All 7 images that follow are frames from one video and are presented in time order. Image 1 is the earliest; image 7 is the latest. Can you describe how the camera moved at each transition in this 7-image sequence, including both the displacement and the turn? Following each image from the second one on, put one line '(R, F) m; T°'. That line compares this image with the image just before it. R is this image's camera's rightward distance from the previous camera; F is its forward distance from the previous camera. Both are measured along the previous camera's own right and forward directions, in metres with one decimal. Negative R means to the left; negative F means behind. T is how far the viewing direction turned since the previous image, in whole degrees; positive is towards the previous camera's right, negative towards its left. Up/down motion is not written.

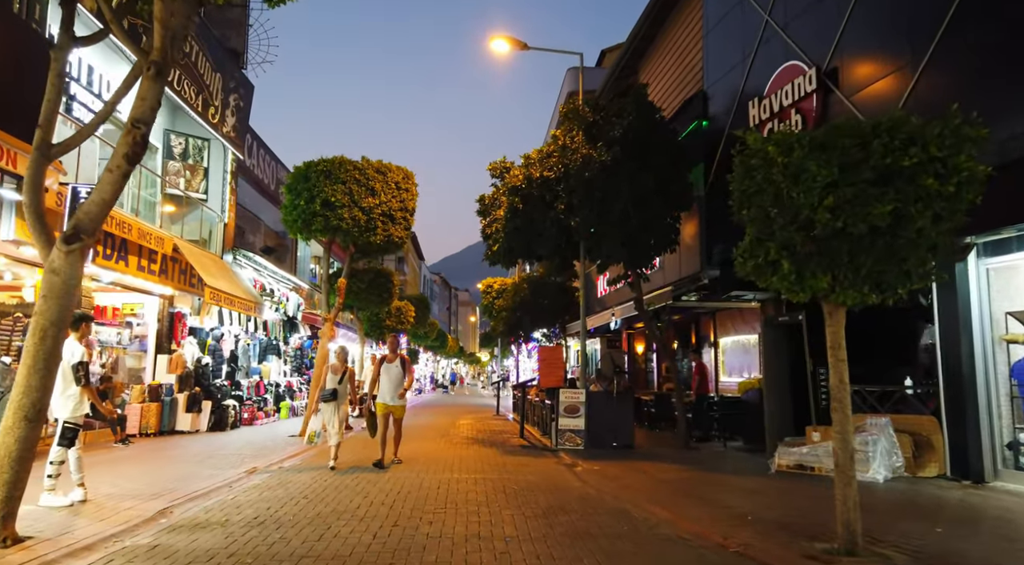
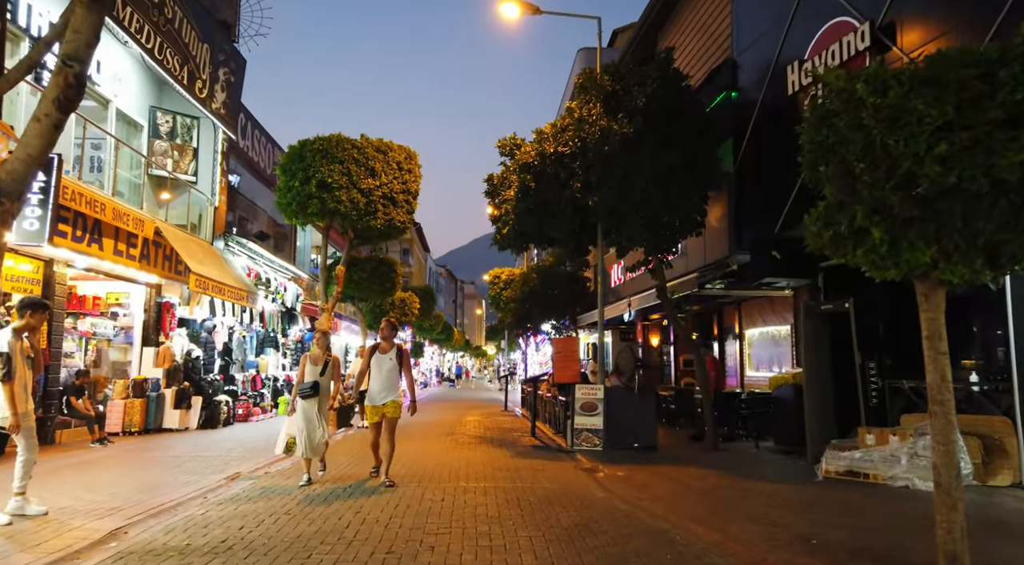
(-0.1, +1.2) m; -1°
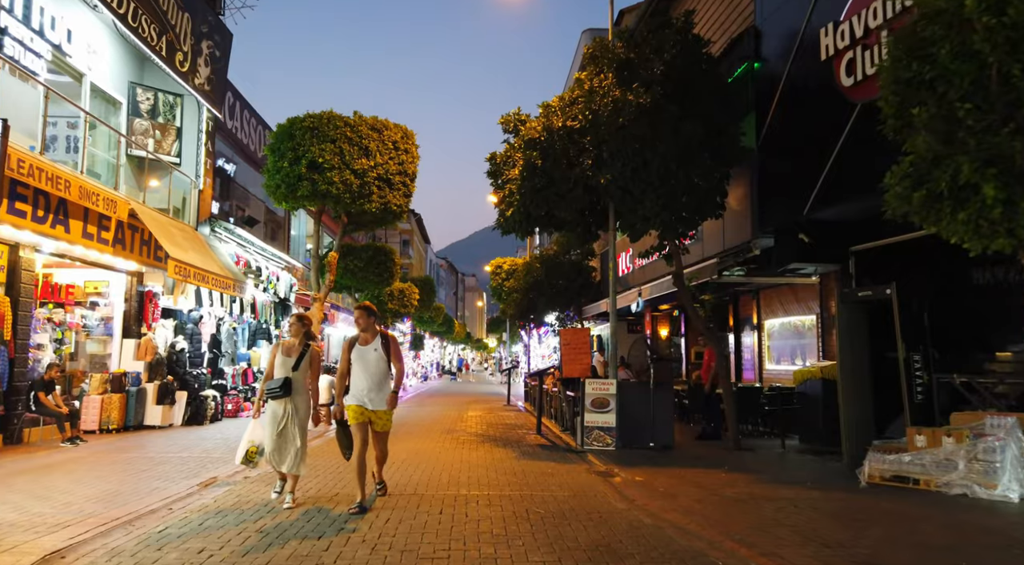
(-0.1, +1.0) m; 0°
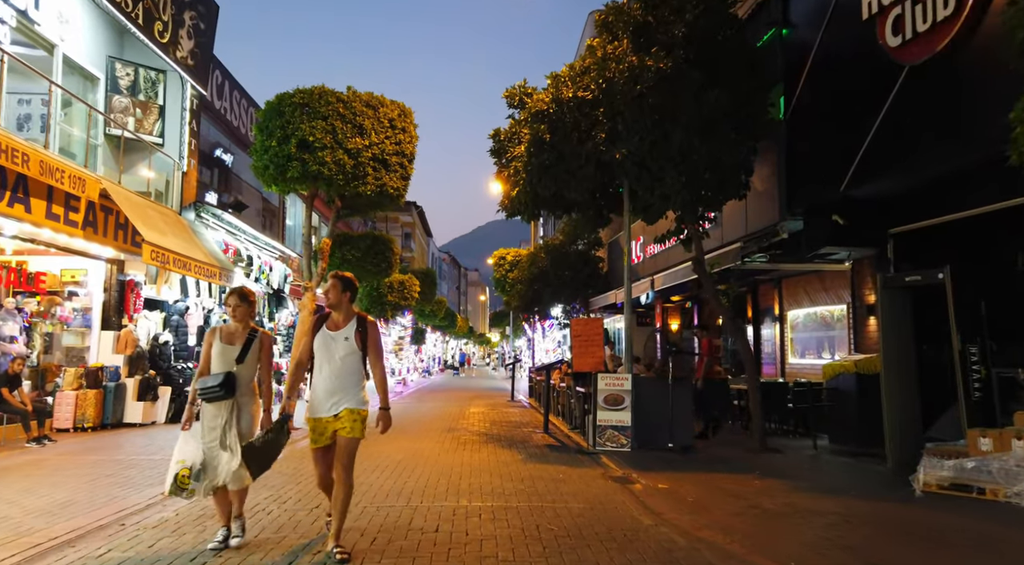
(0.0, +1.0) m; 0°
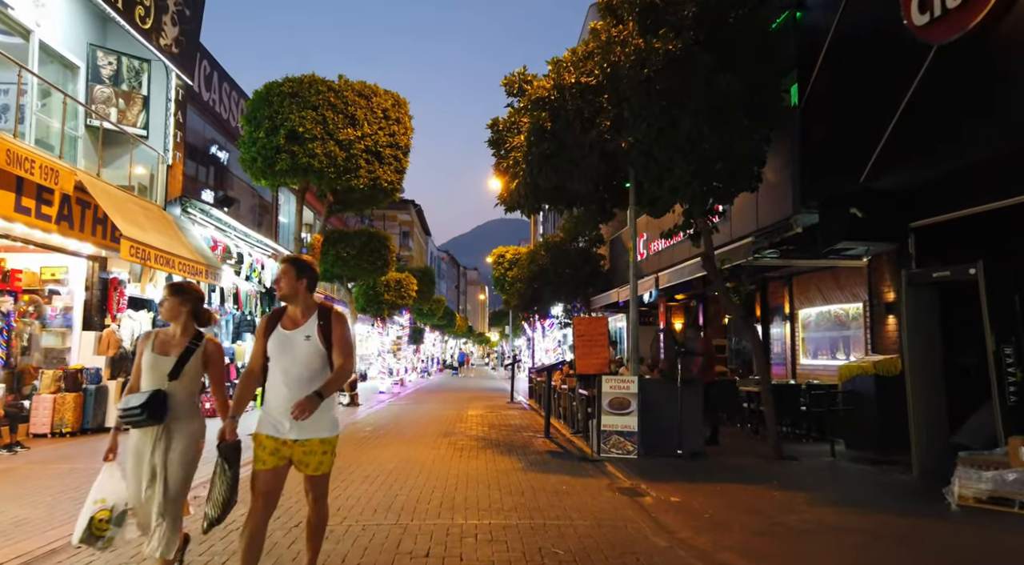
(0.0, +0.6) m; 0°
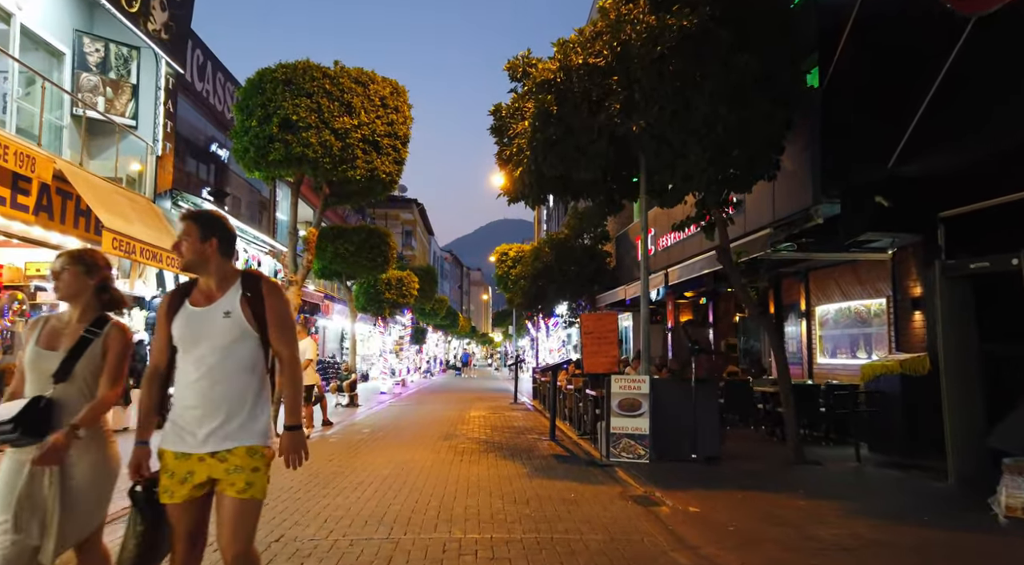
(0.0, +0.6) m; 0°
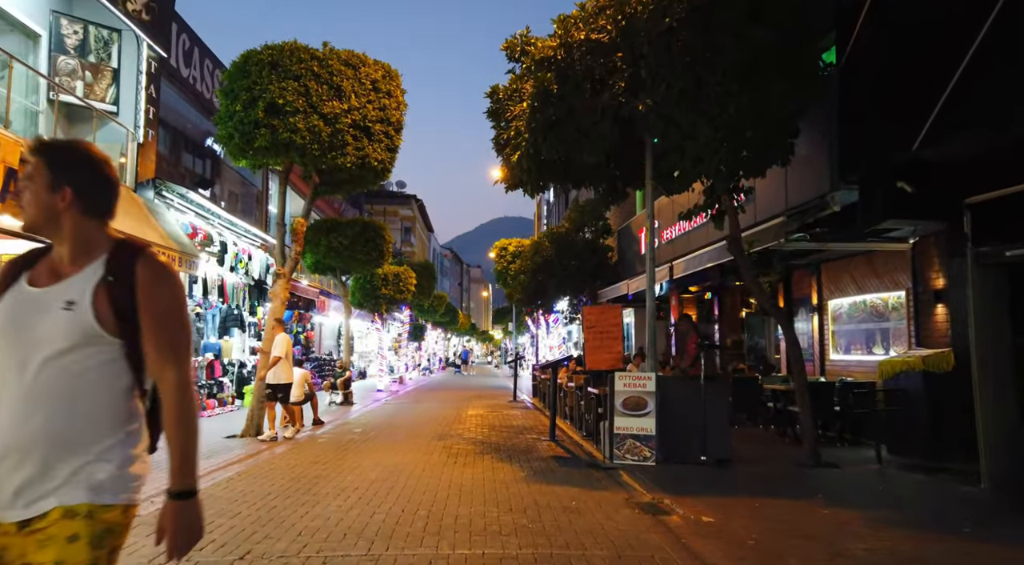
(0.0, +0.6) m; 0°
